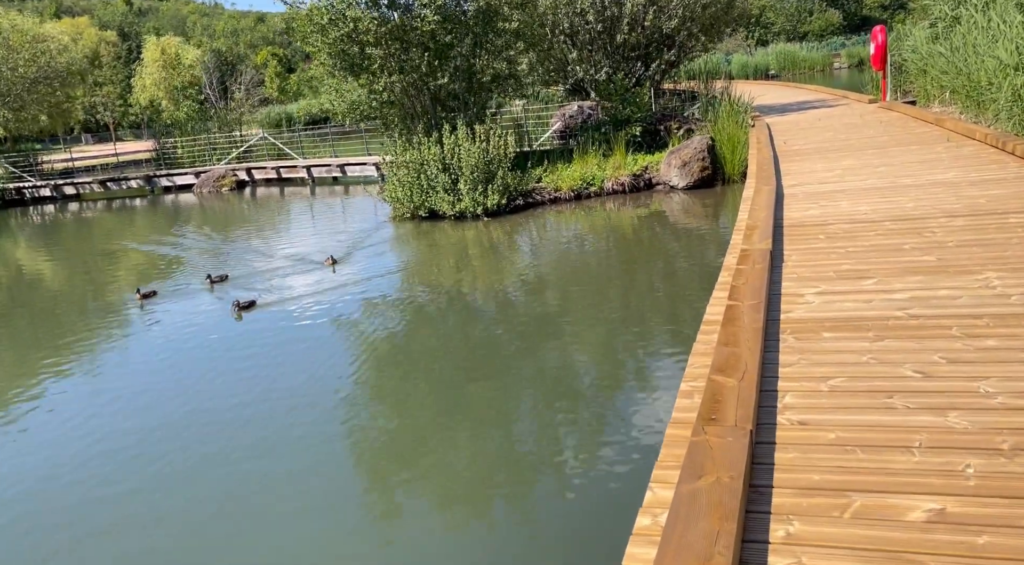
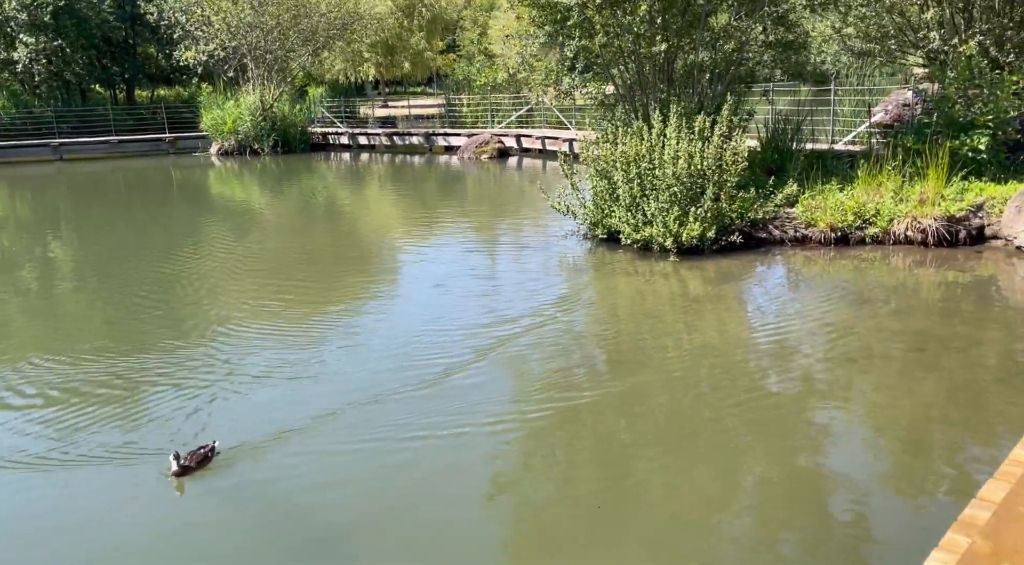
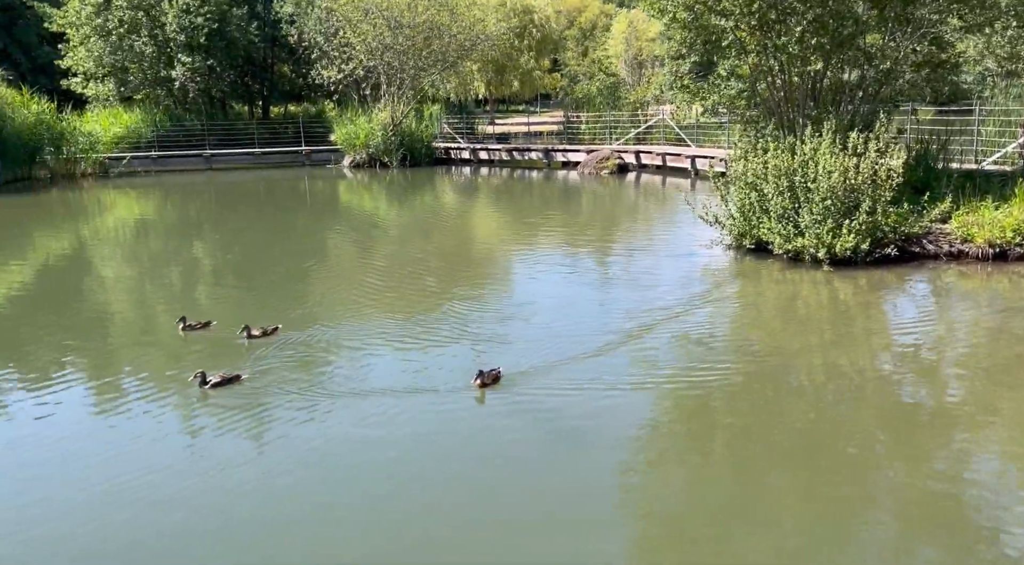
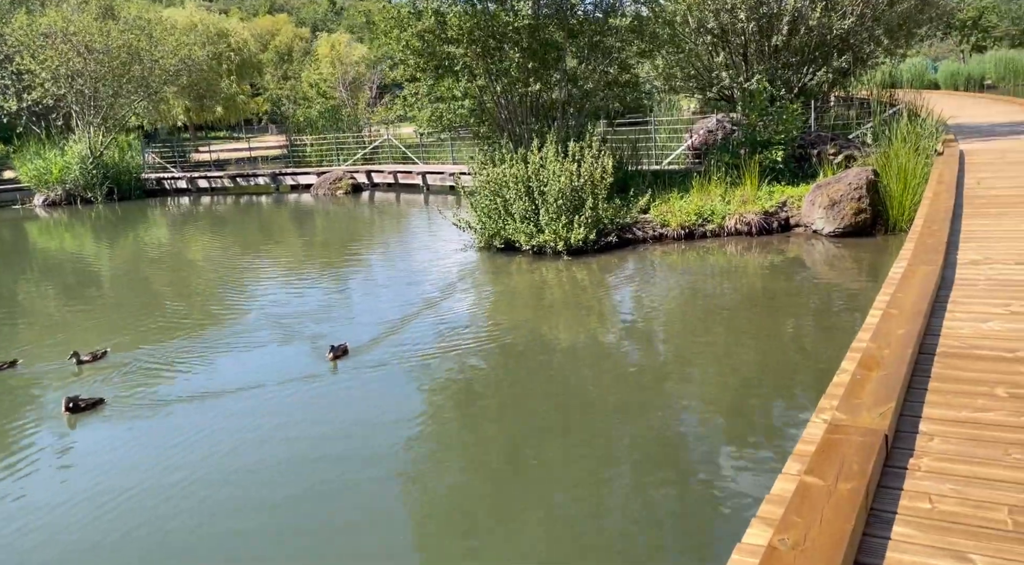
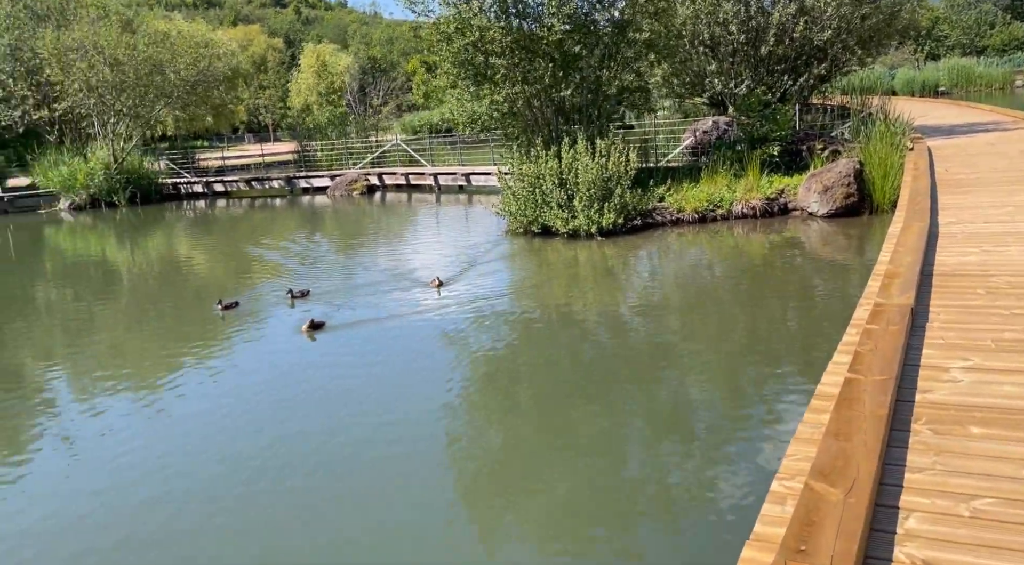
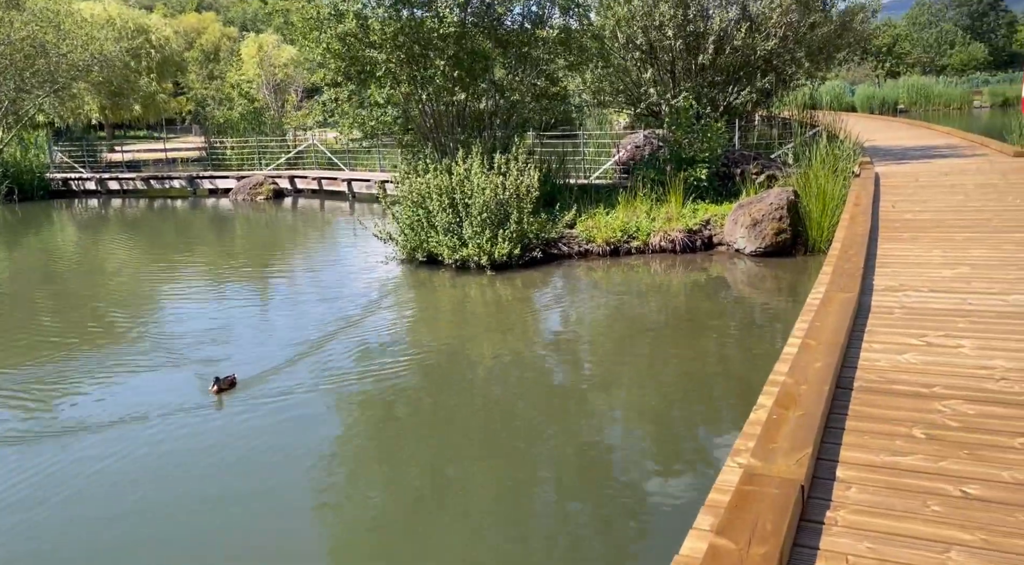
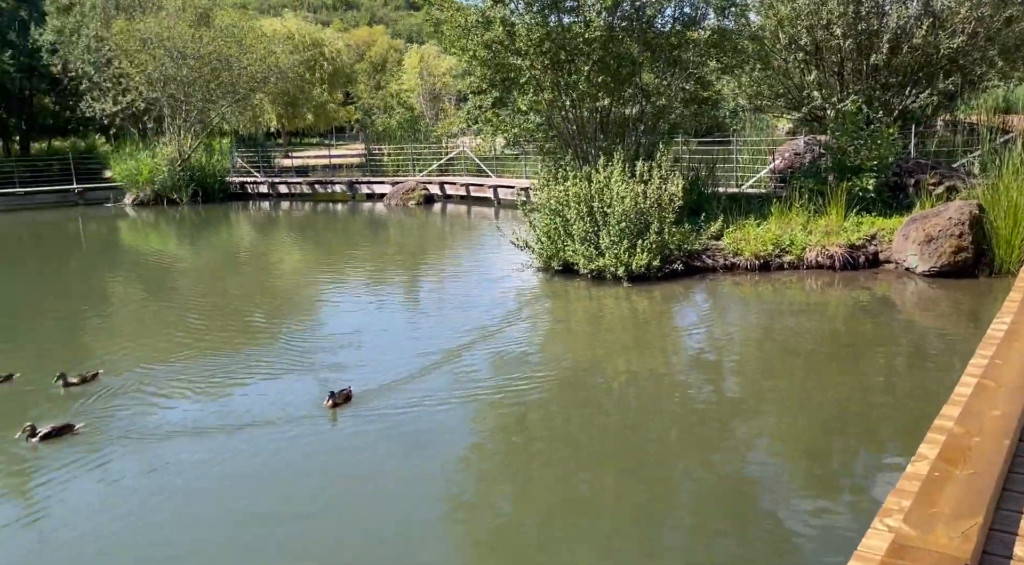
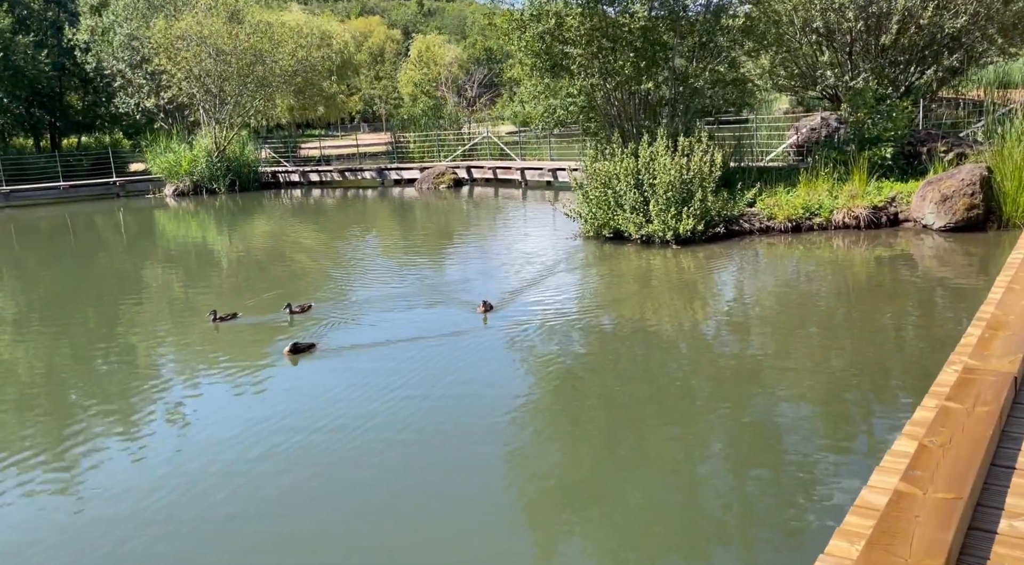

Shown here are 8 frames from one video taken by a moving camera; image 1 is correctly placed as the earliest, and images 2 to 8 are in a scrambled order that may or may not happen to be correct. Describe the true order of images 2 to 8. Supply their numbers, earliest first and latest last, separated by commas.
5, 8, 4, 6, 7, 3, 2
